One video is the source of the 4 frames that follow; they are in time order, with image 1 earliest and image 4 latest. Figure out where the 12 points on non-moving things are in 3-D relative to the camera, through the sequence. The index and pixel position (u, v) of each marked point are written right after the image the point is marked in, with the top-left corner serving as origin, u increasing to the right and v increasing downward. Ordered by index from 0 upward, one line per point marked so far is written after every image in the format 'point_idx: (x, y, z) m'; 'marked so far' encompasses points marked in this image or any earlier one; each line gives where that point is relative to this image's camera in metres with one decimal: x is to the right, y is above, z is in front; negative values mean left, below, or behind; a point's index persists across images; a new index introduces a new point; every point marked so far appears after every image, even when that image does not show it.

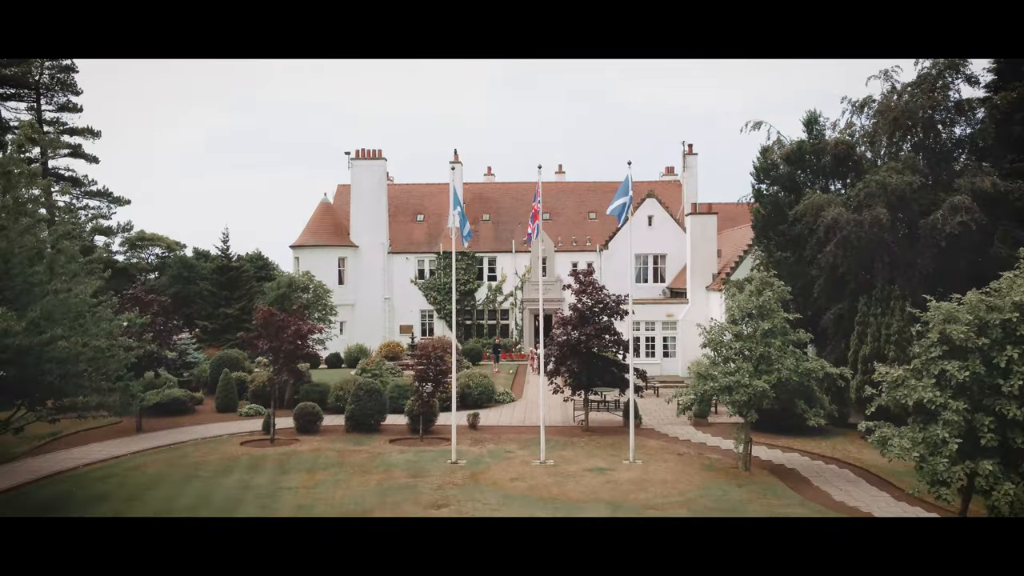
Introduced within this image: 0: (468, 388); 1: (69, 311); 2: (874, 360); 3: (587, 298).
0: (-1.2, -2.7, +19.4) m
1: (-8.5, -0.5, +13.5) m
2: (+7.7, -1.5, +15.0) m
3: (+1.7, -0.2, +16.4) m
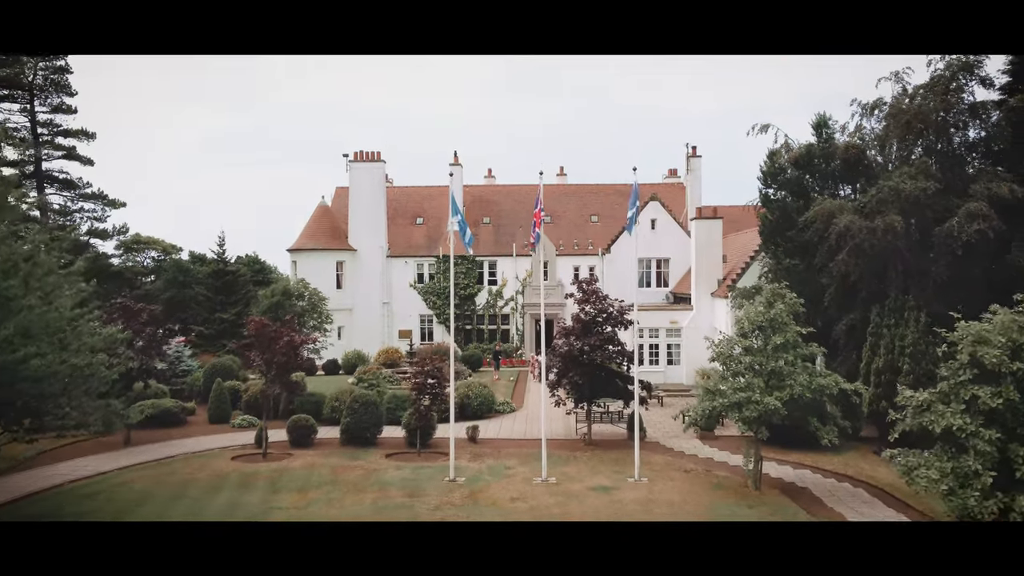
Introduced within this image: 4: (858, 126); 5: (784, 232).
0: (-1.2, -2.9, +18.9) m
1: (-8.4, -0.7, +13.0) m
2: (+7.7, -1.7, +14.5) m
3: (+1.7, -0.4, +15.8) m
4: (+9.2, +4.3, +19.0) m
5: (+7.1, +1.5, +18.5) m
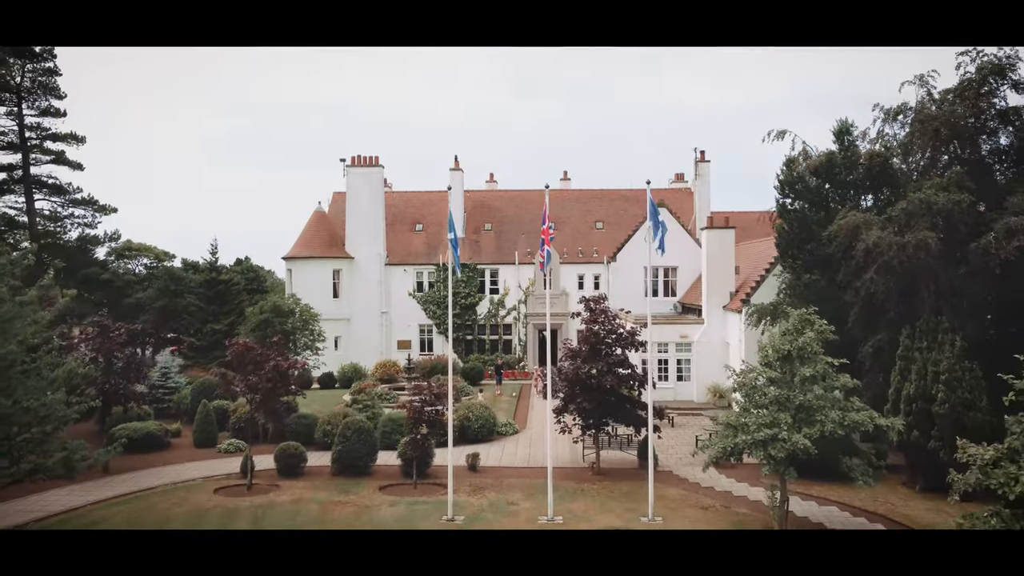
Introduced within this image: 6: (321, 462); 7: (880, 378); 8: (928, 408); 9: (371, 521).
0: (-1.1, -3.3, +17.9) m
1: (-8.4, -1.1, +12.0) m
2: (+7.7, -2.1, +13.4) m
3: (+1.8, -0.8, +14.8) m
4: (+9.3, +3.9, +18.0) m
5: (+7.1, +1.1, +17.4) m
6: (-4.2, -3.8, +15.7) m
7: (+7.6, -1.9, +14.7) m
8: (+7.8, -2.2, +13.3) m
9: (-2.5, -4.2, +12.7) m
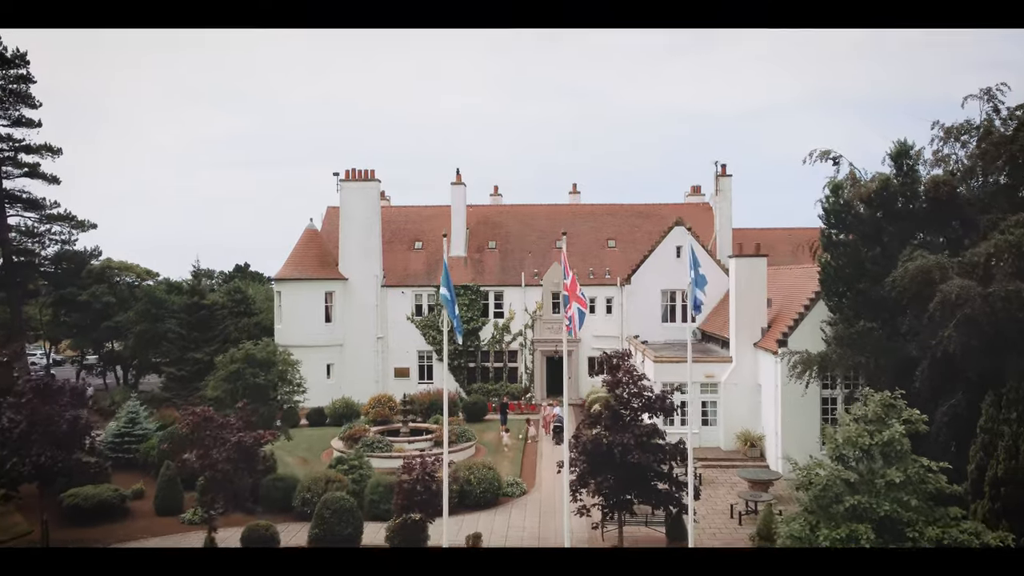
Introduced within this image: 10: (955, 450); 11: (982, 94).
0: (-1.0, -4.3, +15.6) m
1: (-8.3, -2.0, +9.8) m
2: (+7.9, -3.1, +11.2) m
3: (+1.9, -1.8, +12.6) m
4: (+9.5, +3.0, +15.7) m
5: (+7.3, +0.1, +15.2) m
6: (-4.1, -4.8, +13.5) m
7: (+7.7, -2.8, +12.4) m
8: (+7.9, -3.2, +11.0) m
9: (-2.4, -5.1, +10.5) m
10: (+7.7, -2.9, +12.4) m
11: (+10.7, +4.4, +16.1) m
